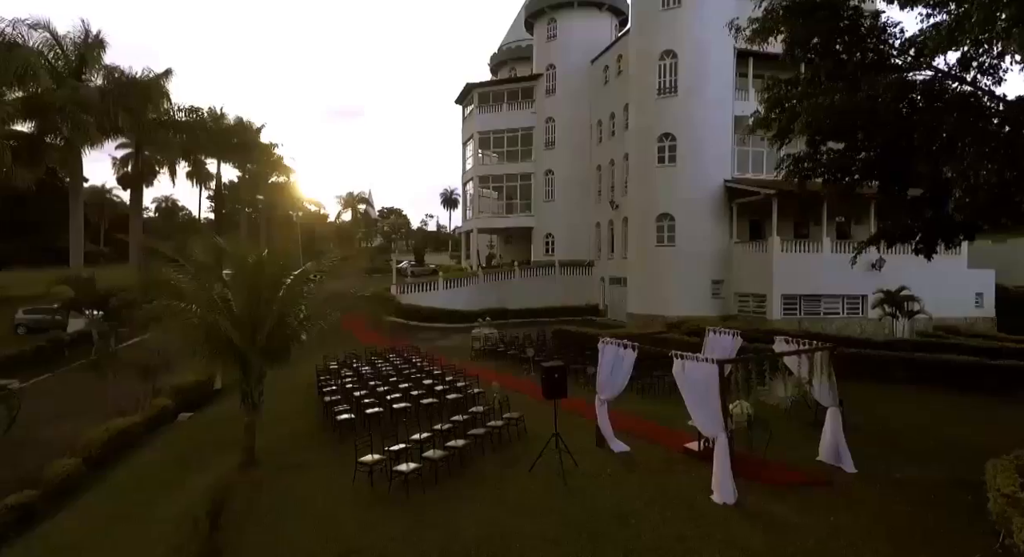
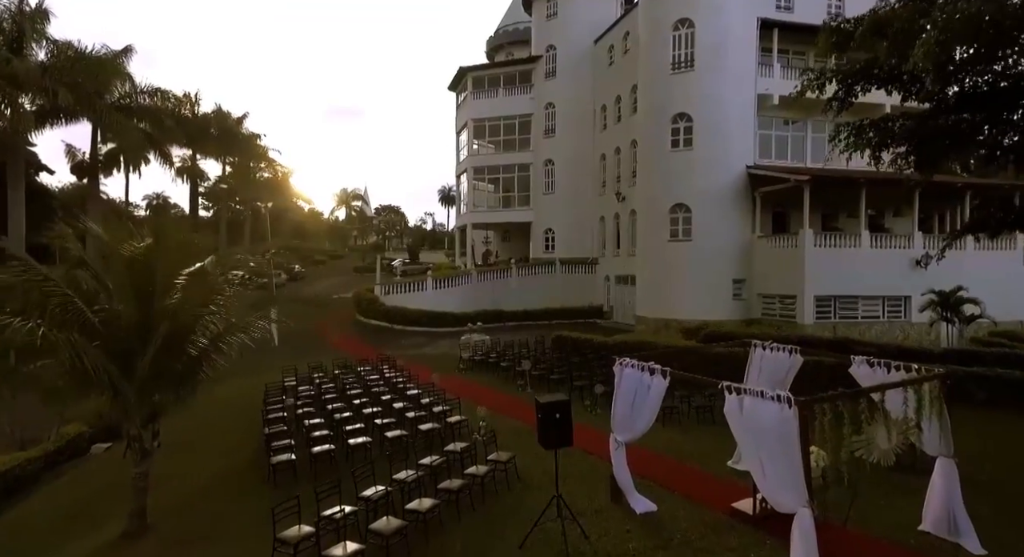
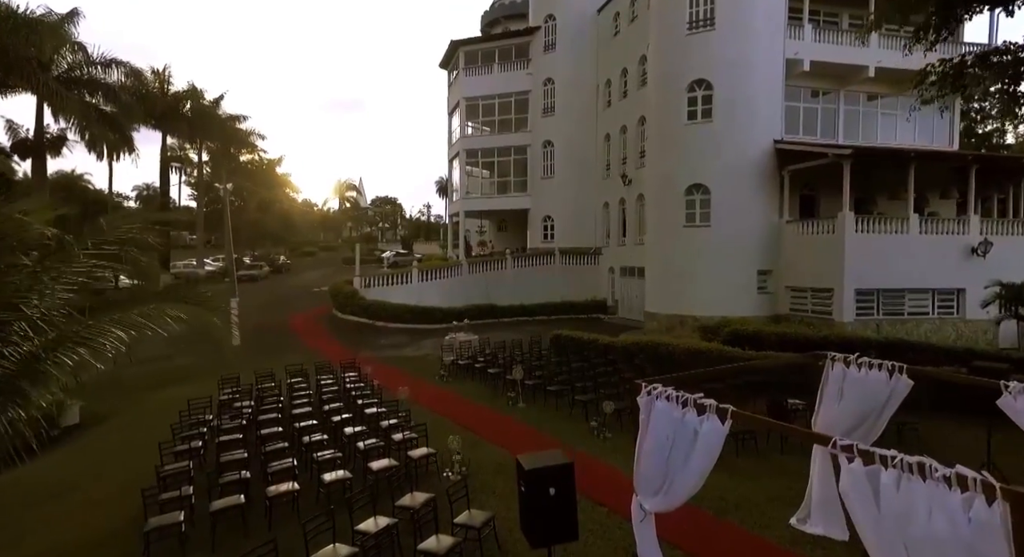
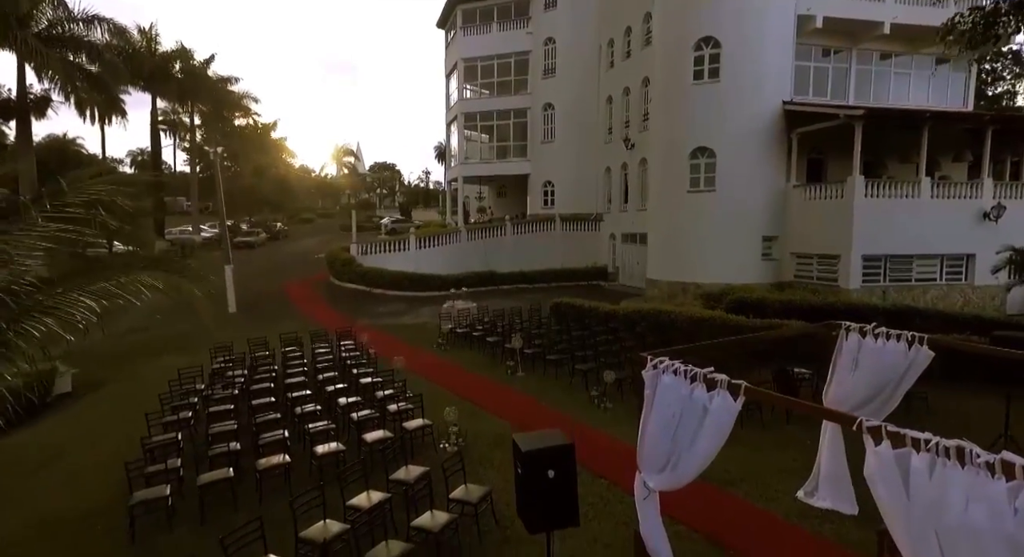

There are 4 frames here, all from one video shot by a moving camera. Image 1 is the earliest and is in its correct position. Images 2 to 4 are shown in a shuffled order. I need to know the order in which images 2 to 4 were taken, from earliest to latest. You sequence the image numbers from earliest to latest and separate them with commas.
2, 3, 4
